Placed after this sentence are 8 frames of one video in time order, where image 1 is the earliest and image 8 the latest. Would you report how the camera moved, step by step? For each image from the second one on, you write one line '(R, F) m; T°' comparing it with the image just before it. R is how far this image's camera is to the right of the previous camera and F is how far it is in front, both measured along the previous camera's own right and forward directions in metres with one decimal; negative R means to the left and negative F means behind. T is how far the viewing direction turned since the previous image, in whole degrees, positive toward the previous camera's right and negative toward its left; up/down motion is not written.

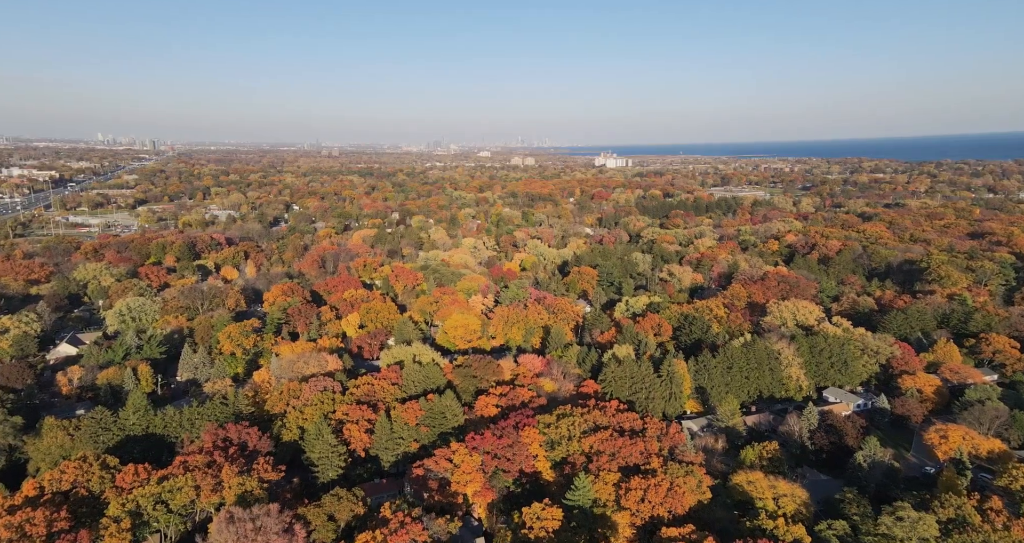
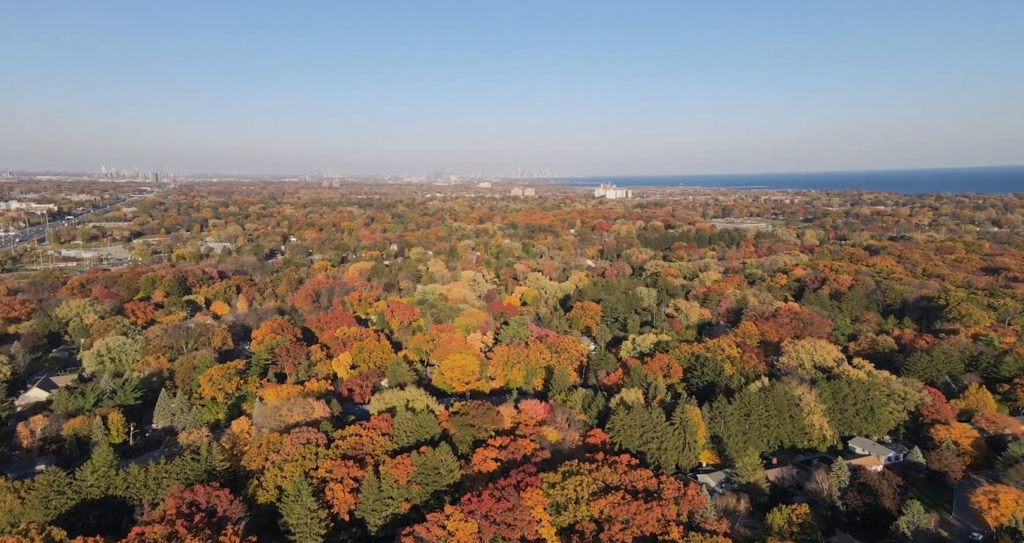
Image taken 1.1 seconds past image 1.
(0.0, +0.7) m; 0°
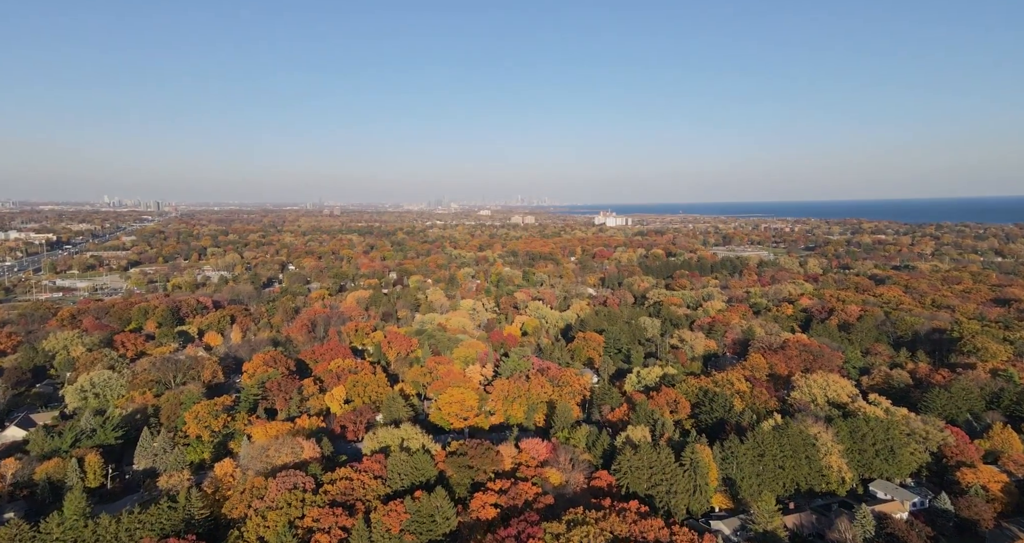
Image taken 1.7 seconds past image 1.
(0.0, +0.4) m; 0°
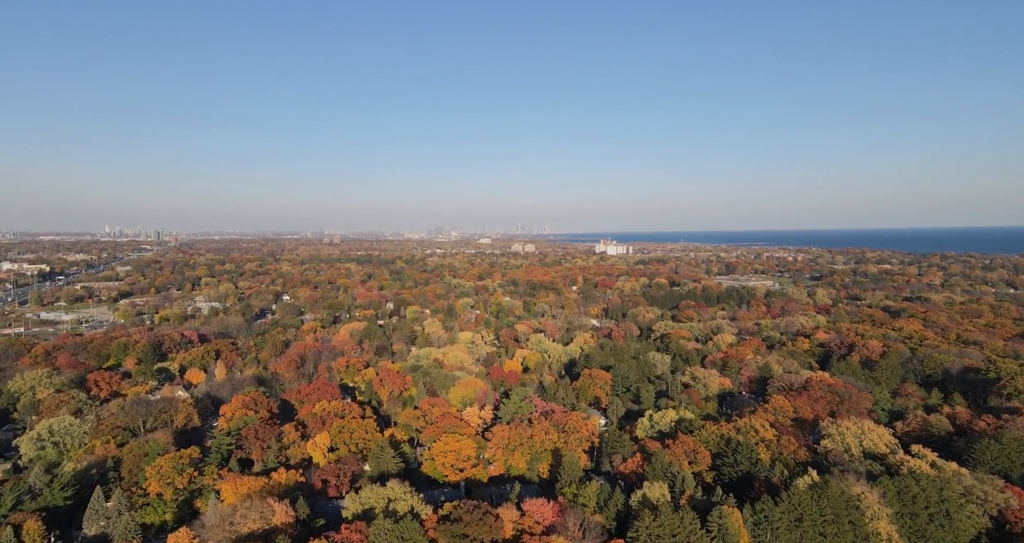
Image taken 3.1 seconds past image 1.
(0.0, +0.4) m; 0°
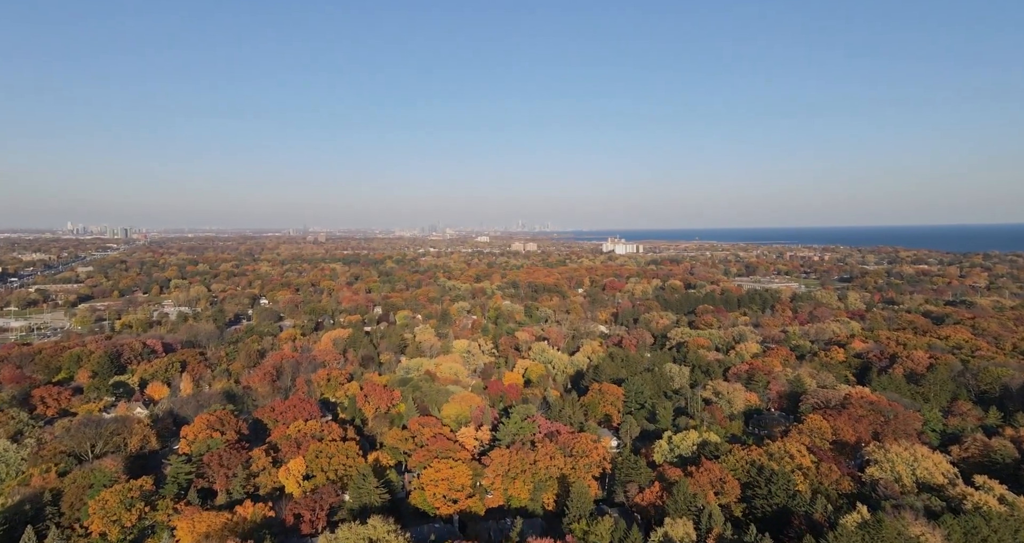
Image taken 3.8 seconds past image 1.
(-0.1, +3.2) m; 0°
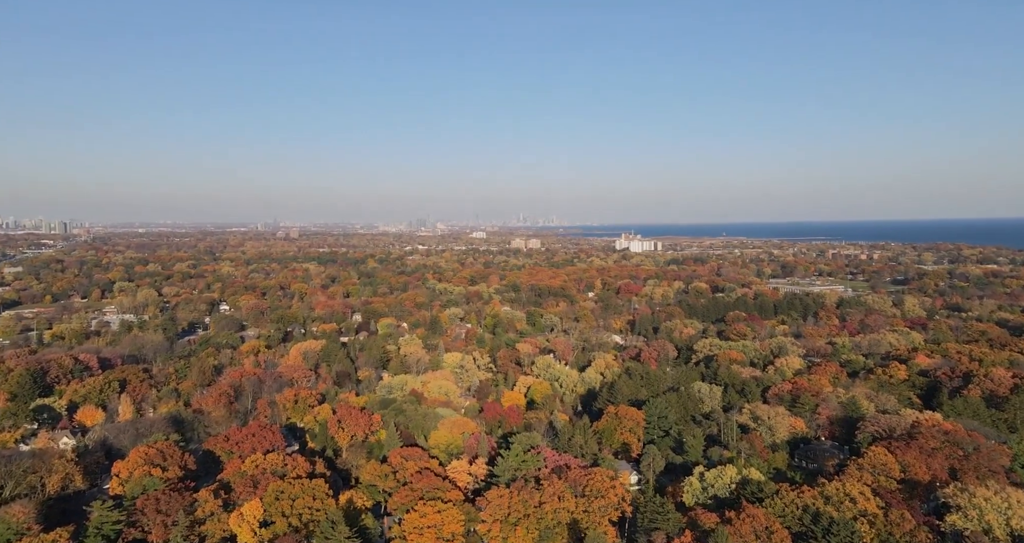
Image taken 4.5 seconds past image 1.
(0.0, +4.2) m; 0°
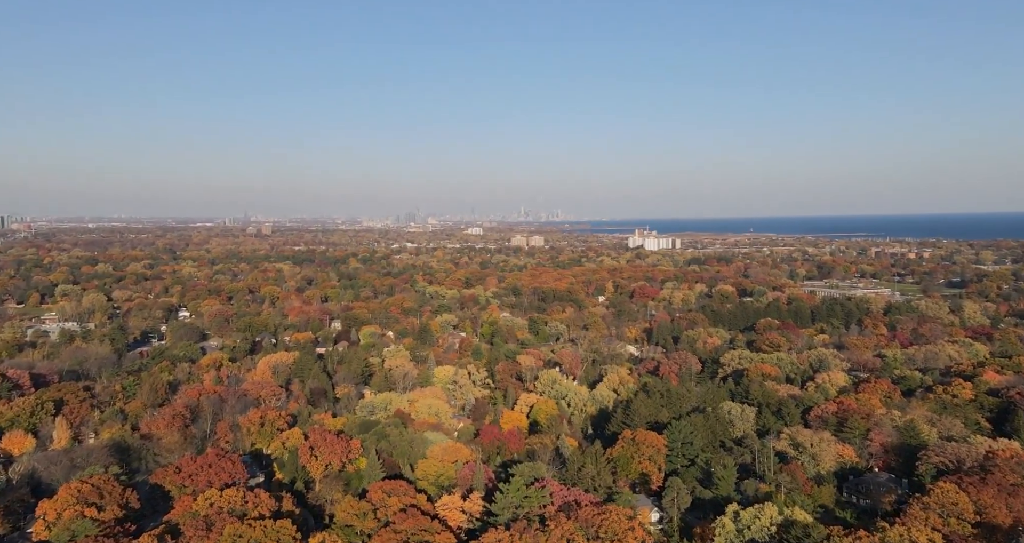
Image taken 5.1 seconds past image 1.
(0.0, +3.2) m; 0°
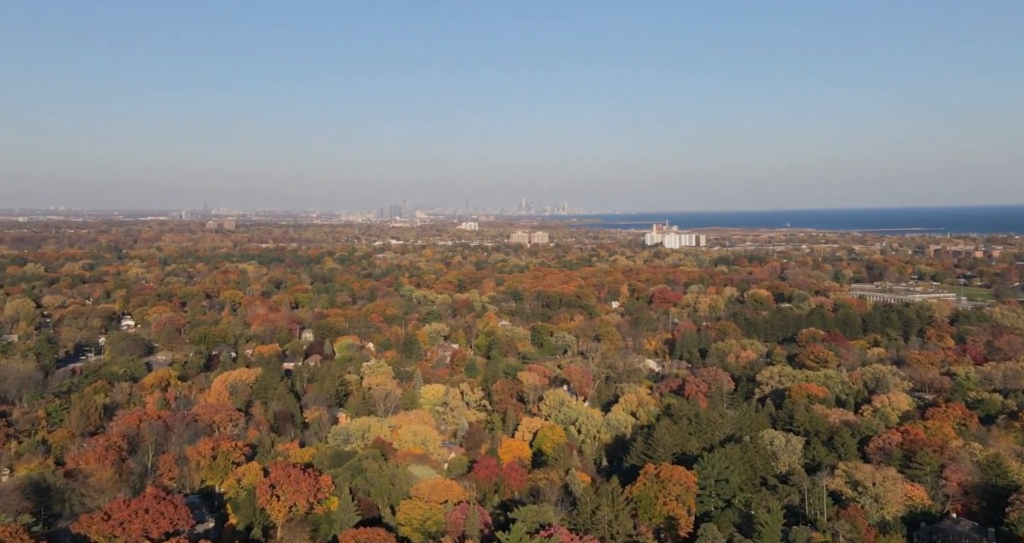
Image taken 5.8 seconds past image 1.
(0.0, +3.3) m; 0°
